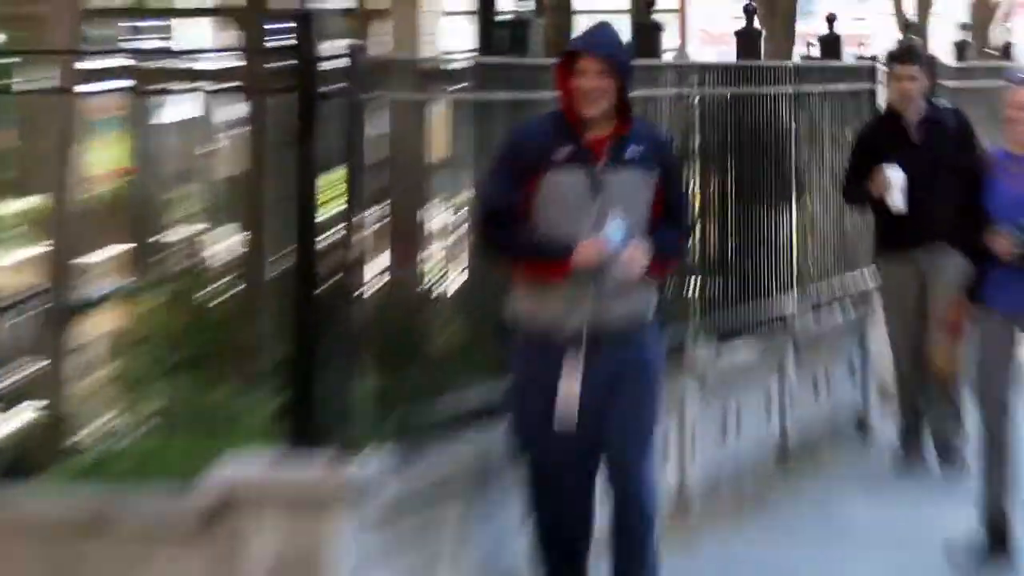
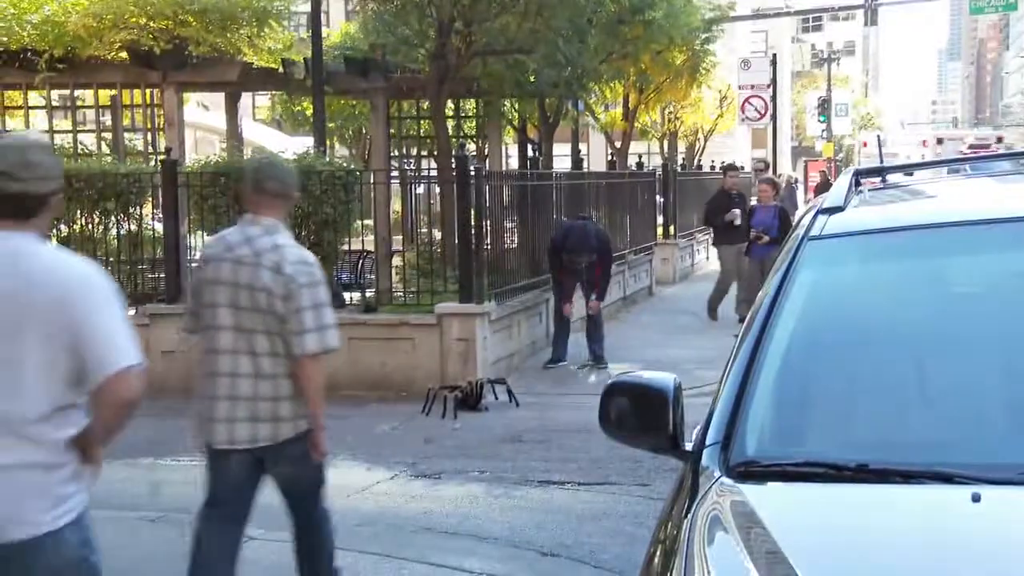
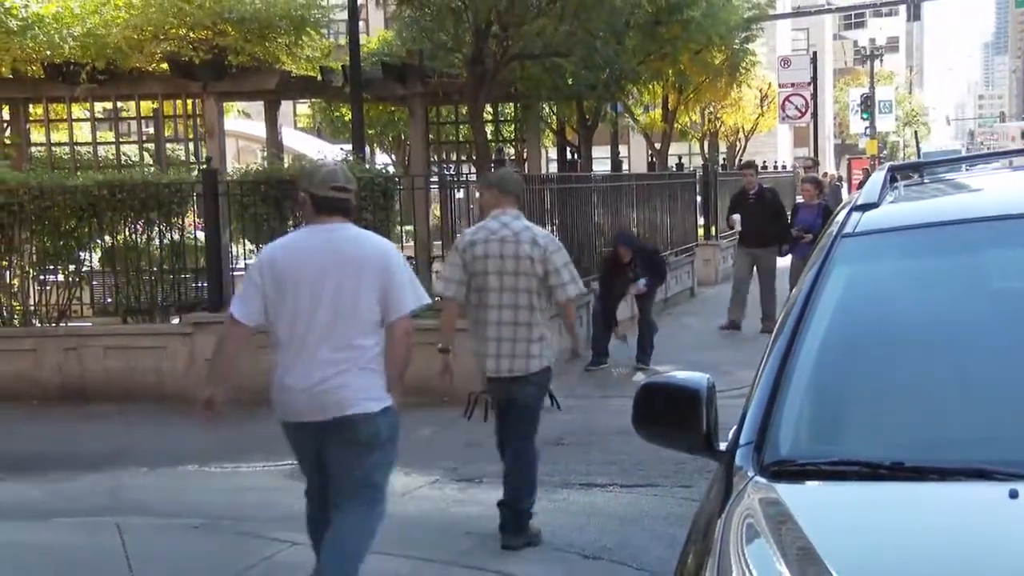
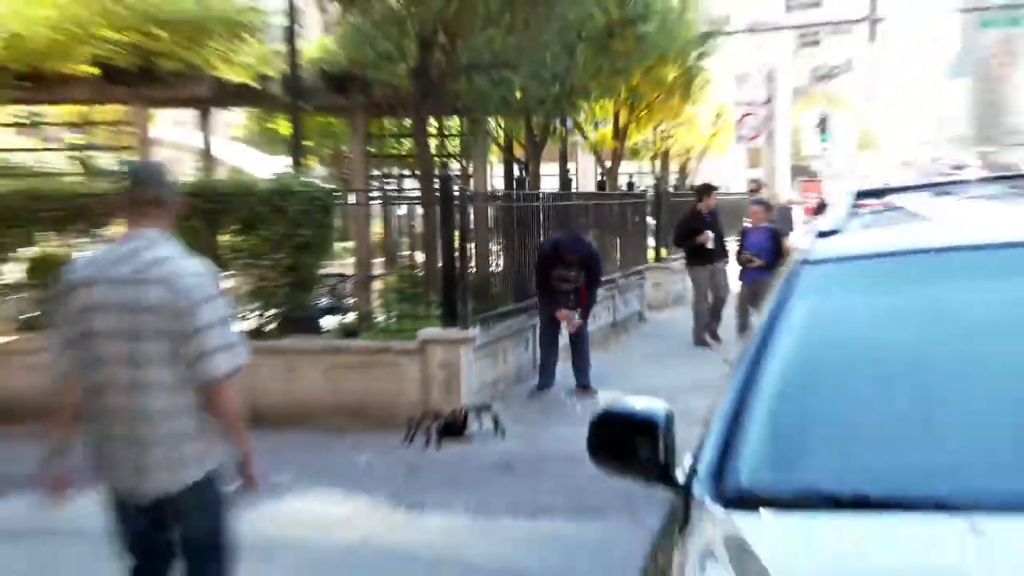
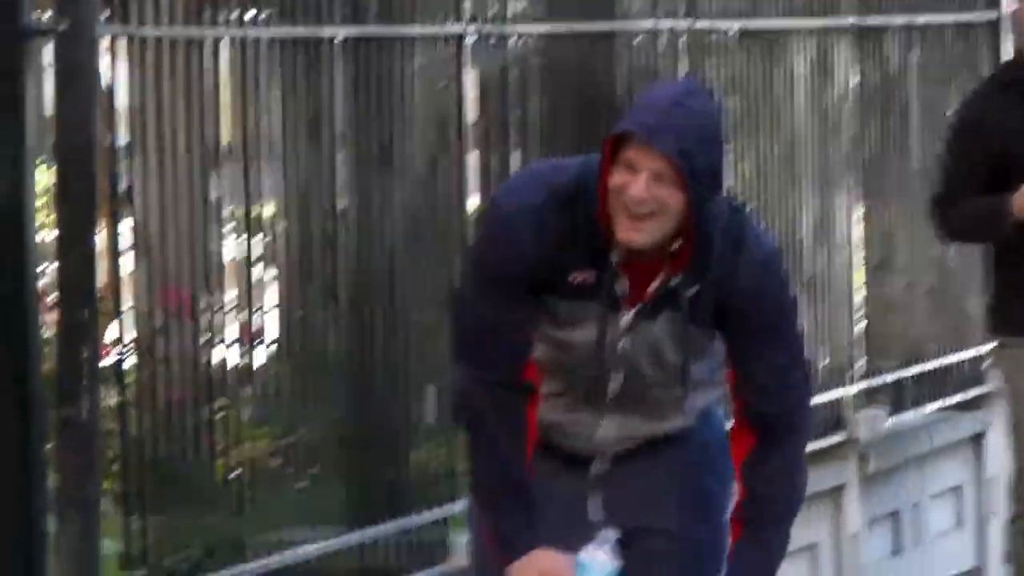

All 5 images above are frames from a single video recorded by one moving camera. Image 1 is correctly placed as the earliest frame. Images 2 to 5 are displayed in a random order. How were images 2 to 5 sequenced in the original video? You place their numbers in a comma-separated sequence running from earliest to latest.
5, 4, 2, 3
